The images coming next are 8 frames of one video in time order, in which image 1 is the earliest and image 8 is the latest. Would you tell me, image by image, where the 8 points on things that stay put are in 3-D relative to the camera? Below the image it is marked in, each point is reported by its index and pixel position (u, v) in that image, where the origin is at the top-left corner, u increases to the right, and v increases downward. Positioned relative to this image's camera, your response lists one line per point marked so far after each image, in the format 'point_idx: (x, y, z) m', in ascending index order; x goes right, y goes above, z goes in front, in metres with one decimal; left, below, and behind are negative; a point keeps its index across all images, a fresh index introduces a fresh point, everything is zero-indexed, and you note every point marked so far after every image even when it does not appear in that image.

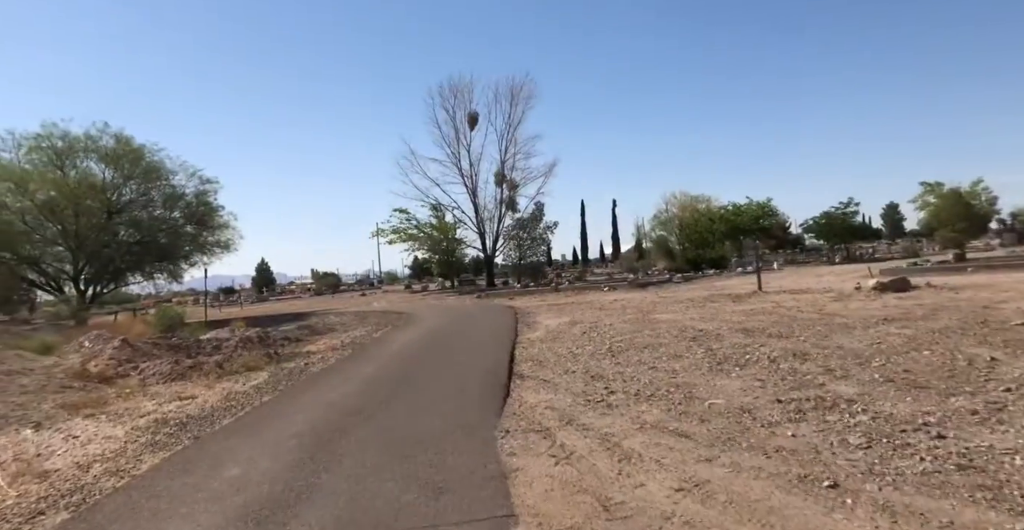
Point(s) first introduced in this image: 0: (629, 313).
0: (+3.5, -1.5, +18.1) m
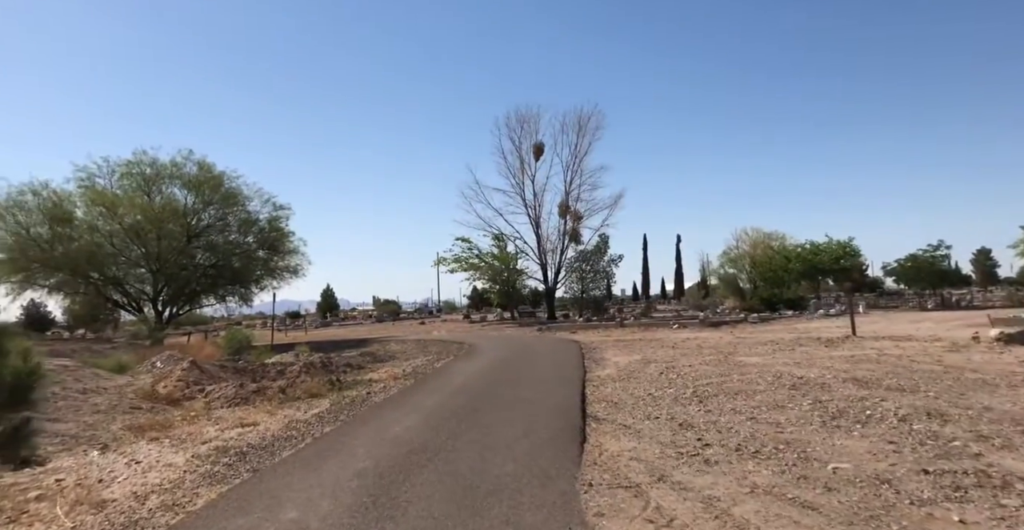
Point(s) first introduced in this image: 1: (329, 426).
0: (+5.5, -2.5, +16.8) m
1: (-3.4, -3.0, +11.3) m
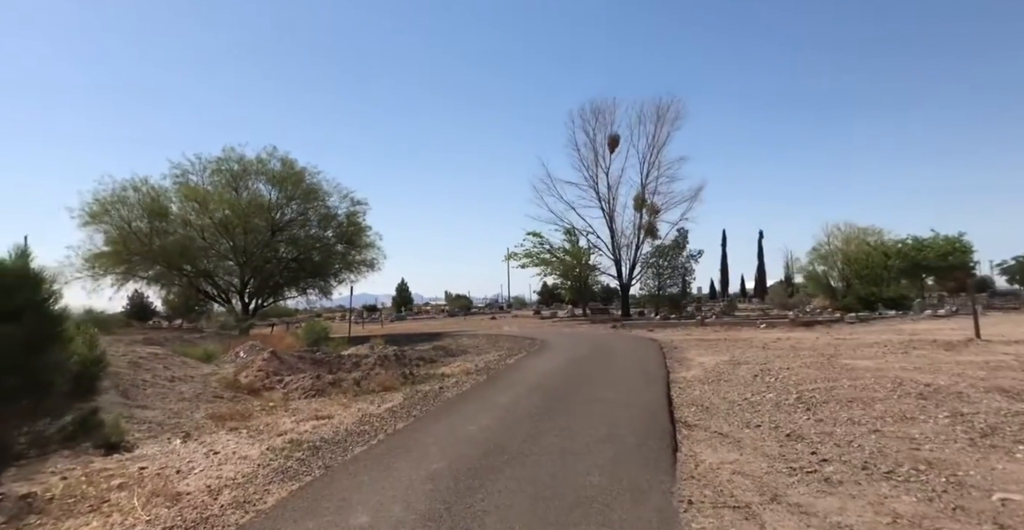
0: (+7.5, -2.3, +15.4) m
1: (-2.0, -2.8, +10.9) m
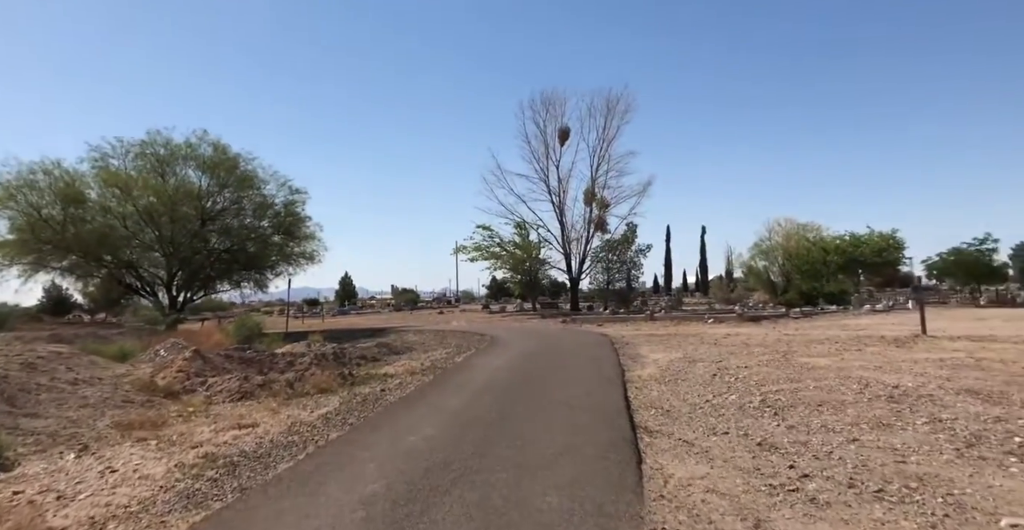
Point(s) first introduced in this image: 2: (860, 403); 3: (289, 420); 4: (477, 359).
0: (+6.2, -2.2, +15.1) m
1: (-2.8, -2.7, +9.8) m
2: (+4.7, -1.9, +8.1) m
3: (-4.2, -2.9, +11.3) m
4: (-1.1, -2.9, +18.4) m
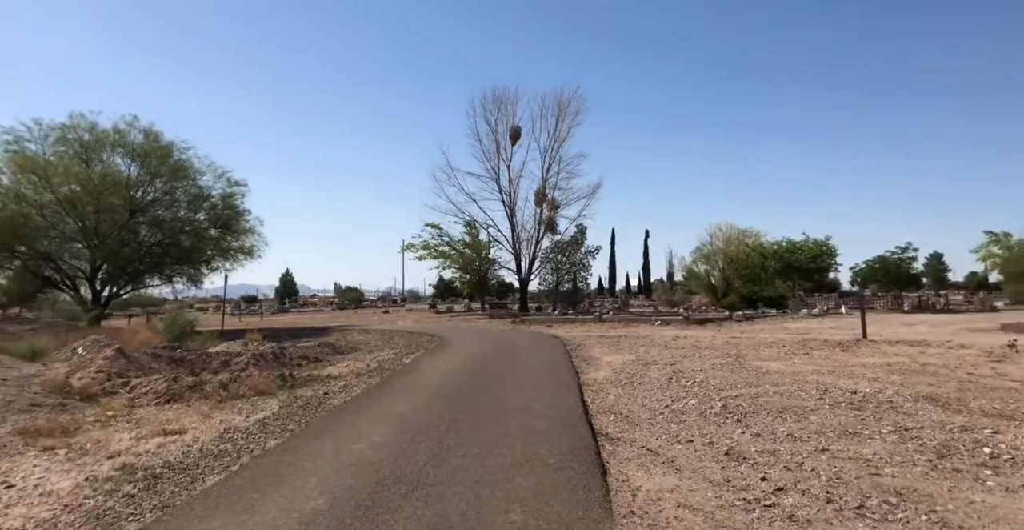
0: (+5.0, -2.3, +15.1) m
1: (-3.5, -2.6, +9.0) m
2: (+4.1, -1.9, +8.0) m
3: (-5.0, -2.7, +10.4) m
4: (-2.5, -2.8, +17.7) m
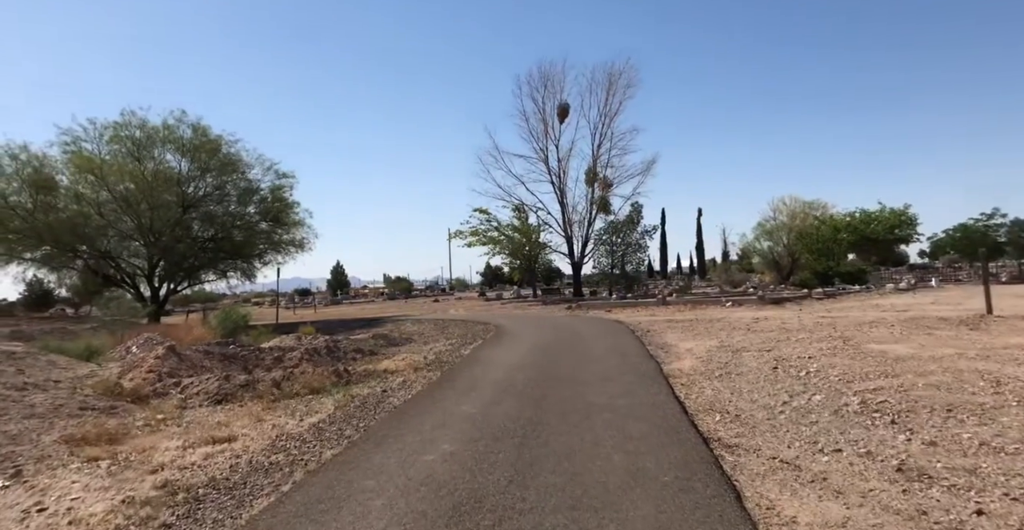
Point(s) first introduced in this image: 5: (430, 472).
0: (+6.6, -1.7, +13.3) m
1: (-2.3, -2.4, +7.9) m
2: (+5.1, -1.5, +6.3) m
3: (-3.7, -2.6, +9.4) m
4: (-0.7, -2.4, +16.5) m
5: (-0.9, -2.2, +6.6) m
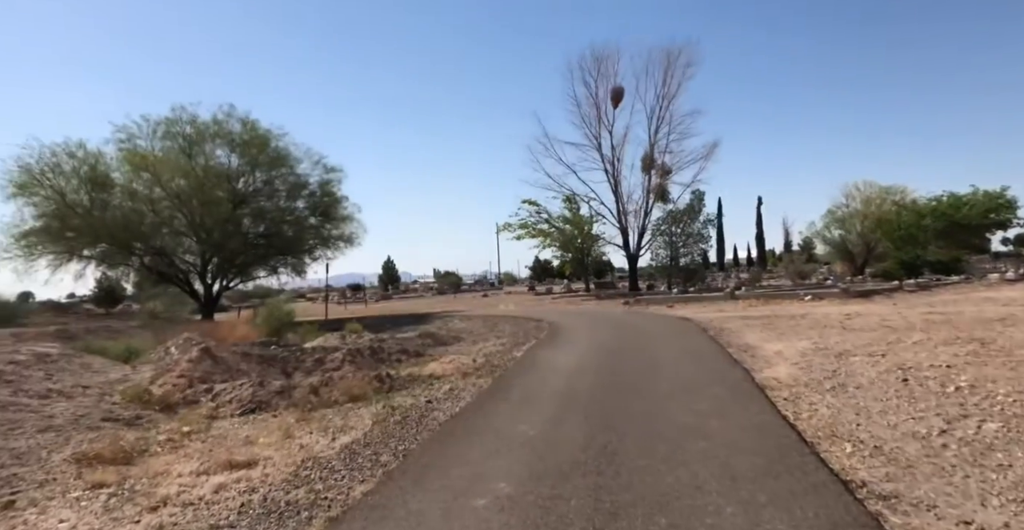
0: (+7.7, -1.4, +11.1) m
1: (-1.6, -2.3, +6.5) m
2: (+5.7, -1.4, +4.3) m
3: (-2.8, -2.5, +8.0) m
4: (+0.8, -2.2, +14.9) m
5: (-0.3, -2.2, +5.1) m
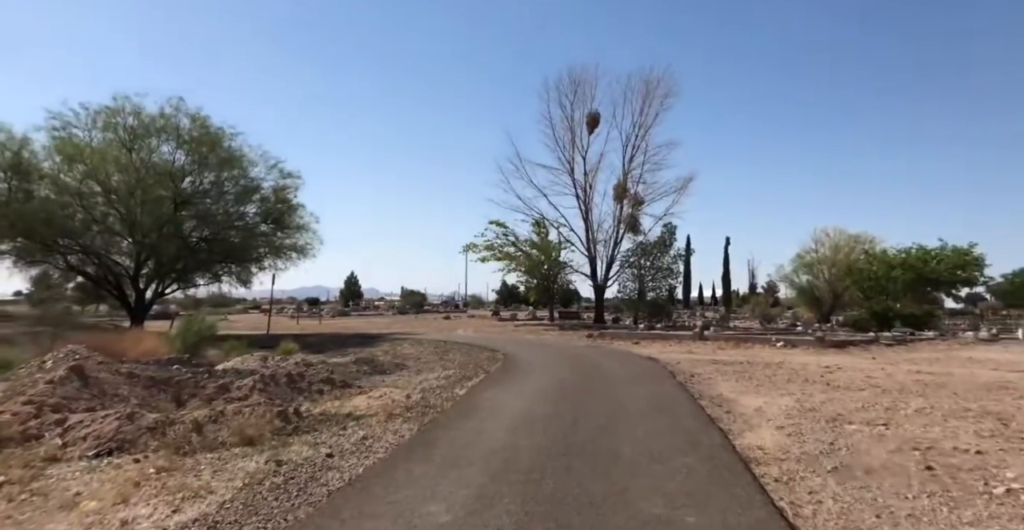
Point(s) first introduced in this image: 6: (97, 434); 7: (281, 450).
0: (+6.7, -2.3, +9.4) m
1: (-2.4, -2.4, +4.3) m
2: (+5.1, -1.8, +2.5) m
3: (-3.7, -2.5, +5.8) m
4: (-0.5, -2.7, +12.8) m
5: (-1.0, -2.3, +3.0) m
6: (-6.5, -2.6, +9.6) m
7: (-3.3, -2.7, +8.8) m
